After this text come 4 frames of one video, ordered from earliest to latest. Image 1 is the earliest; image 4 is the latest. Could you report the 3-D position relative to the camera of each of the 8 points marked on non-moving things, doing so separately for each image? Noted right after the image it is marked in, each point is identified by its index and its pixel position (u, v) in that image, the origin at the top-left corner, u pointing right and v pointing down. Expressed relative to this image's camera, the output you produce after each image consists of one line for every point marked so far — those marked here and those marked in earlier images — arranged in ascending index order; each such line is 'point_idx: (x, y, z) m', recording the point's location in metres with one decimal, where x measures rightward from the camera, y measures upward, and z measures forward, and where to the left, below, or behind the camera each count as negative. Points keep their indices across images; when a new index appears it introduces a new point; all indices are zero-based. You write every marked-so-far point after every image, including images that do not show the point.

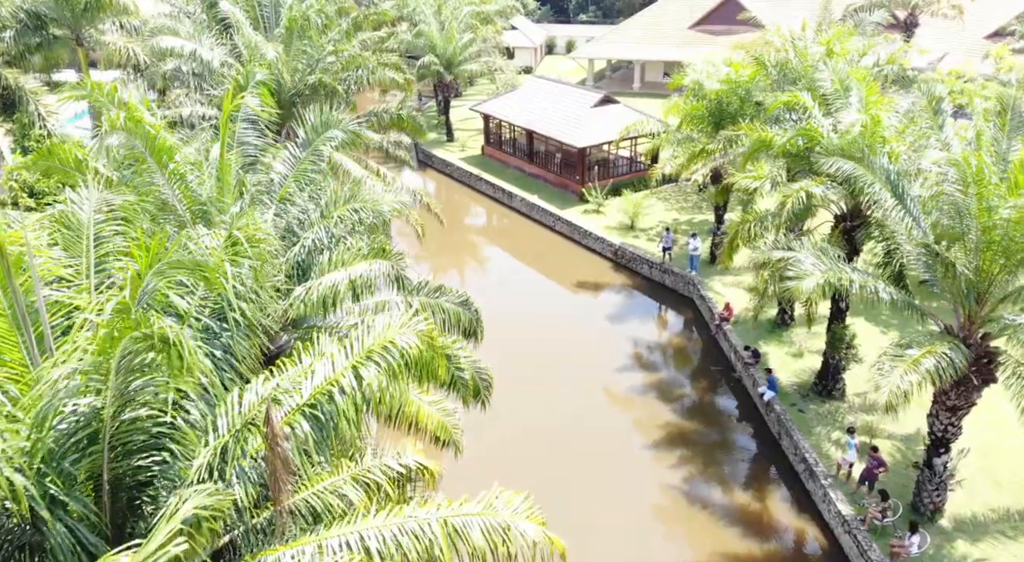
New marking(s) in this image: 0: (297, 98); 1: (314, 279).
0: (-4.6, +3.9, +14.9) m
1: (-2.3, 0.0, +8.2) m
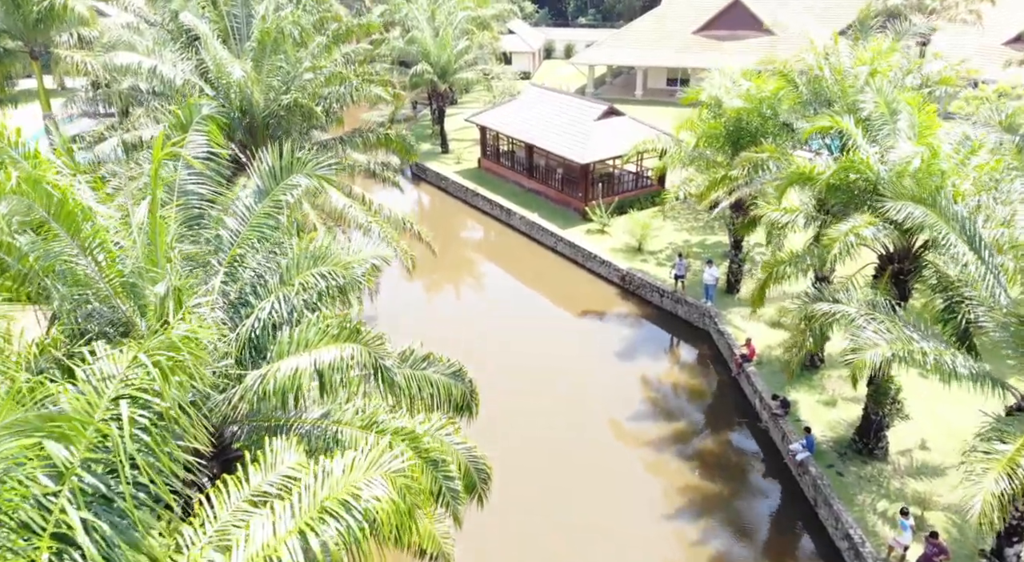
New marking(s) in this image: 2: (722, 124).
0: (-4.6, +3.1, +13.3) m
1: (-2.3, -0.8, +6.6) m
2: (+4.7, +3.5, +15.6) m
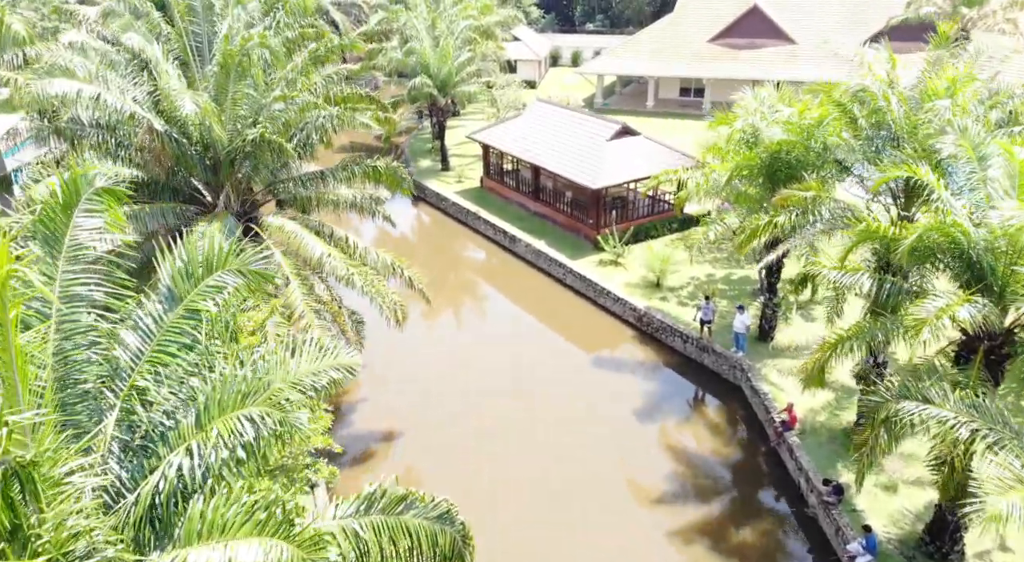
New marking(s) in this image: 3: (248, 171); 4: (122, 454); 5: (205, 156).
0: (-4.5, +2.0, +11.4) m
1: (-2.3, -1.8, +4.6) m
2: (+4.8, +2.4, +13.5) m
3: (-4.5, +1.9, +11.8) m
4: (-2.9, -1.3, +5.1) m
5: (-5.1, +2.0, +11.5) m
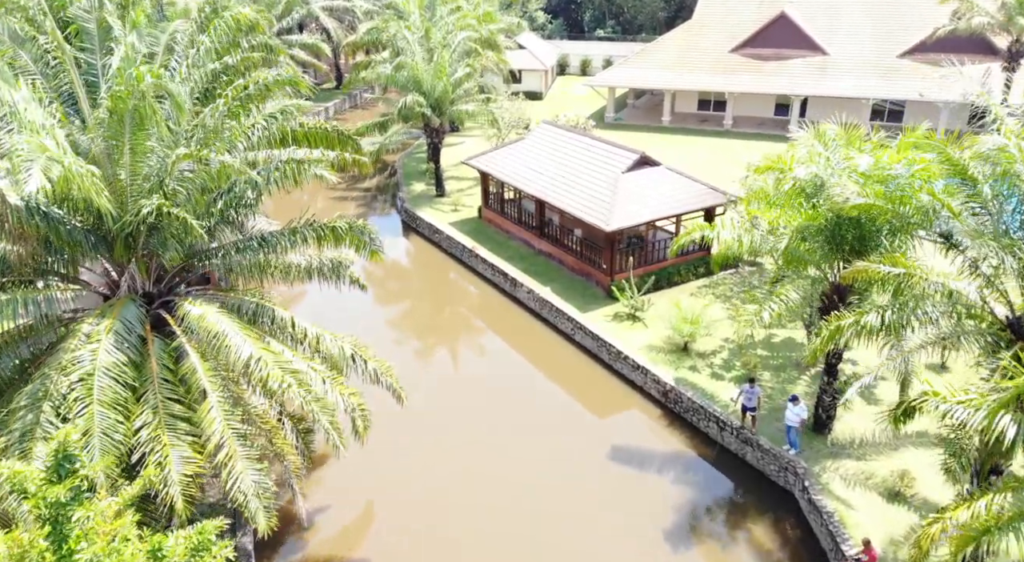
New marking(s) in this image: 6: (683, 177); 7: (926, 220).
0: (-4.6, +0.6, +8.4) m
1: (-2.4, -3.3, +1.7) m
2: (+4.8, +0.9, +10.5) m
3: (-4.6, +0.4, +8.9) m
4: (-3.0, -2.7, +2.2) m
5: (-5.2, +0.6, +8.6) m
6: (+4.8, +3.0, +19.5) m
7: (+5.6, +0.9, +9.3) m
